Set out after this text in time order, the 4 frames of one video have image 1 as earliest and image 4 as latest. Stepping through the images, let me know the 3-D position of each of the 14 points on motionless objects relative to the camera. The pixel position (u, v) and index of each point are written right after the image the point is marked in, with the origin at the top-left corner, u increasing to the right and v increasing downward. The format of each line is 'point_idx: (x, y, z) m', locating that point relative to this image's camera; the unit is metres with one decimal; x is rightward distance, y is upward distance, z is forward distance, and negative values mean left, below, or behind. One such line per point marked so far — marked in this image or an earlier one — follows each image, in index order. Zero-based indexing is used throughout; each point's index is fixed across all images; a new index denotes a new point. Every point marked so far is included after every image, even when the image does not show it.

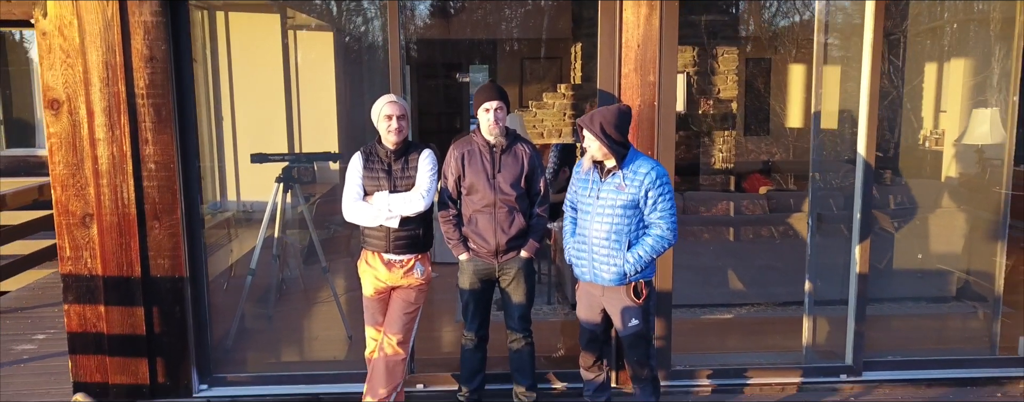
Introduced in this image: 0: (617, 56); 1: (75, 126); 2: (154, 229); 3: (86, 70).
0: (+0.4, +0.5, +3.3) m
1: (-1.5, +0.2, +3.2) m
2: (-1.2, -0.1, +3.3) m
3: (-1.4, +0.4, +3.1) m
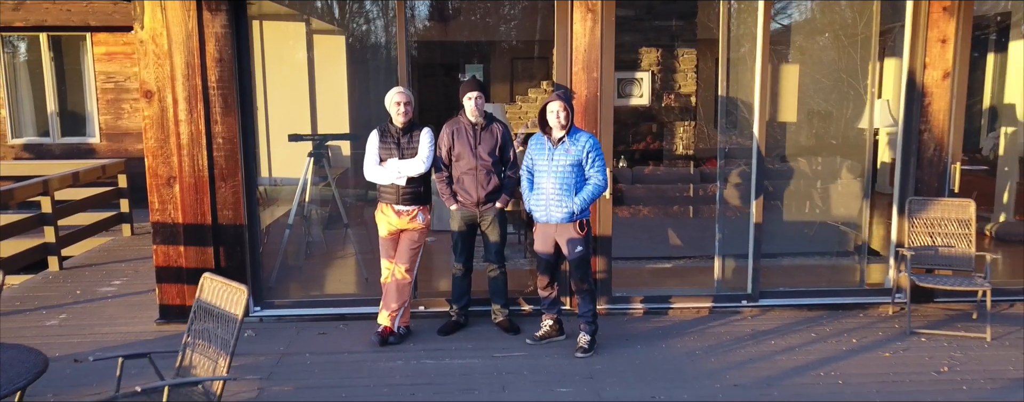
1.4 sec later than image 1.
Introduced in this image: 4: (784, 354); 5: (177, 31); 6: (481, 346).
0: (+0.3, +0.7, +4.3) m
1: (-1.6, +0.4, +4.2) m
2: (-1.3, +0.1, +4.3) m
3: (-1.5, +0.6, +4.2) m
4: (+1.1, -0.6, +3.9) m
5: (-1.5, +0.7, +4.2) m
6: (-0.1, -0.6, +4.0) m
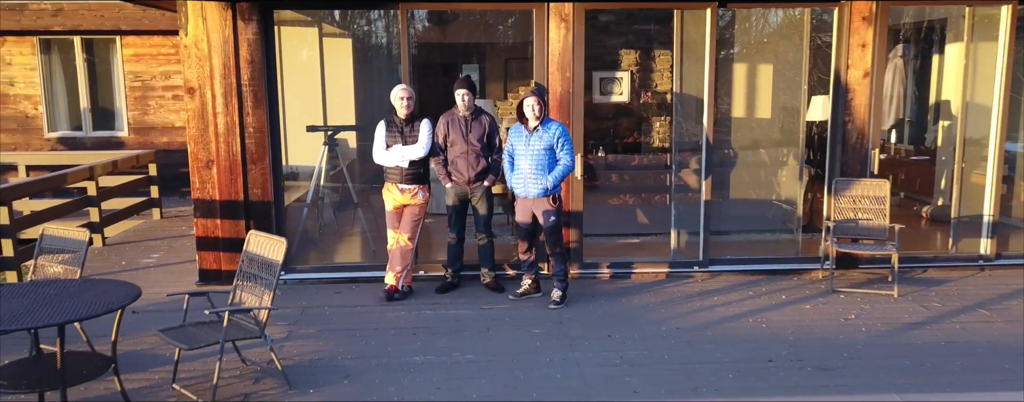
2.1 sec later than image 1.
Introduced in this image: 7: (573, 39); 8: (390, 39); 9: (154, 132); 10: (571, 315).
0: (+0.2, +0.8, +5.1) m
1: (-1.6, +0.5, +5.0) m
2: (-1.4, +0.2, +5.1) m
3: (-1.6, +0.7, +5.0) m
4: (+1.0, -0.5, +4.7) m
5: (-1.5, +0.9, +4.9) m
6: (-0.2, -0.5, +4.8) m
7: (+0.3, +0.9, +5.1) m
8: (-0.7, +0.9, +5.2) m
9: (-3.3, +0.6, +8.8) m
10: (+0.3, -0.5, +4.5) m
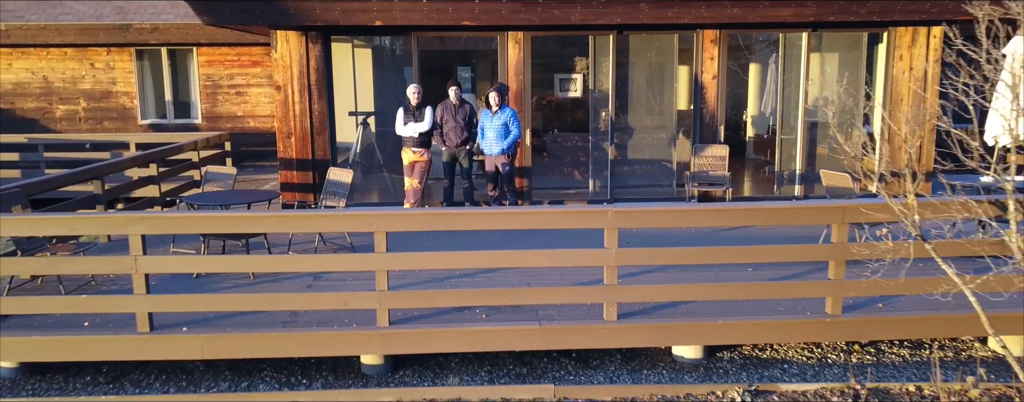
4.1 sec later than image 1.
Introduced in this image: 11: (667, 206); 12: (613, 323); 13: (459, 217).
0: (0.0, +1.1, +7.9) m
1: (-1.9, +0.9, +7.8) m
2: (-1.6, +0.5, +7.9) m
3: (-1.8, +1.0, +7.7) m
4: (+0.8, -0.2, +7.4) m
5: (-1.8, +1.2, +7.7) m
6: (-0.4, -0.2, +7.6) m
7: (+0.1, +1.2, +7.9) m
8: (-0.9, +1.2, +8.0) m
9: (-3.5, +1.0, +11.6) m
10: (+0.1, -0.2, +7.3) m
11: (+0.7, 0.0, +4.5) m
12: (+0.5, -0.6, +4.6) m
13: (-0.2, -0.1, +4.4) m
